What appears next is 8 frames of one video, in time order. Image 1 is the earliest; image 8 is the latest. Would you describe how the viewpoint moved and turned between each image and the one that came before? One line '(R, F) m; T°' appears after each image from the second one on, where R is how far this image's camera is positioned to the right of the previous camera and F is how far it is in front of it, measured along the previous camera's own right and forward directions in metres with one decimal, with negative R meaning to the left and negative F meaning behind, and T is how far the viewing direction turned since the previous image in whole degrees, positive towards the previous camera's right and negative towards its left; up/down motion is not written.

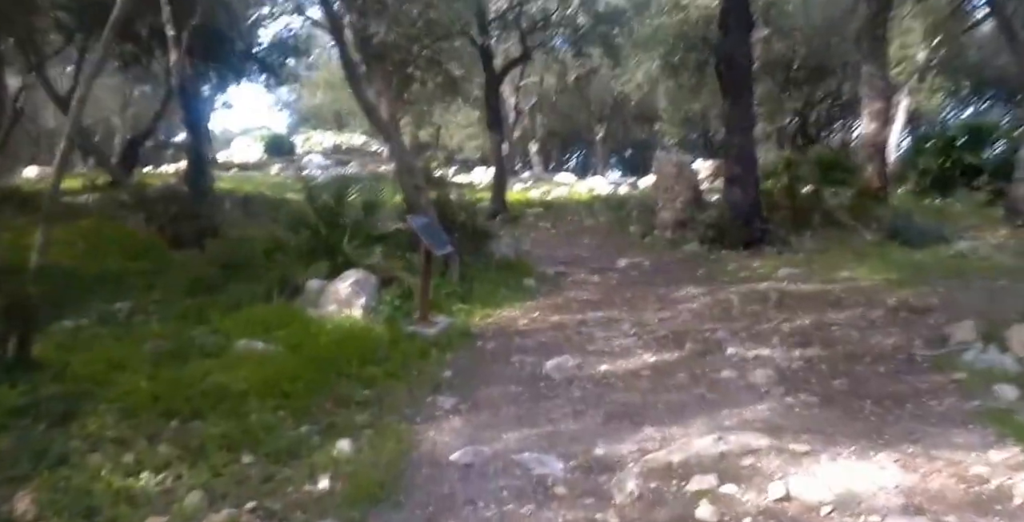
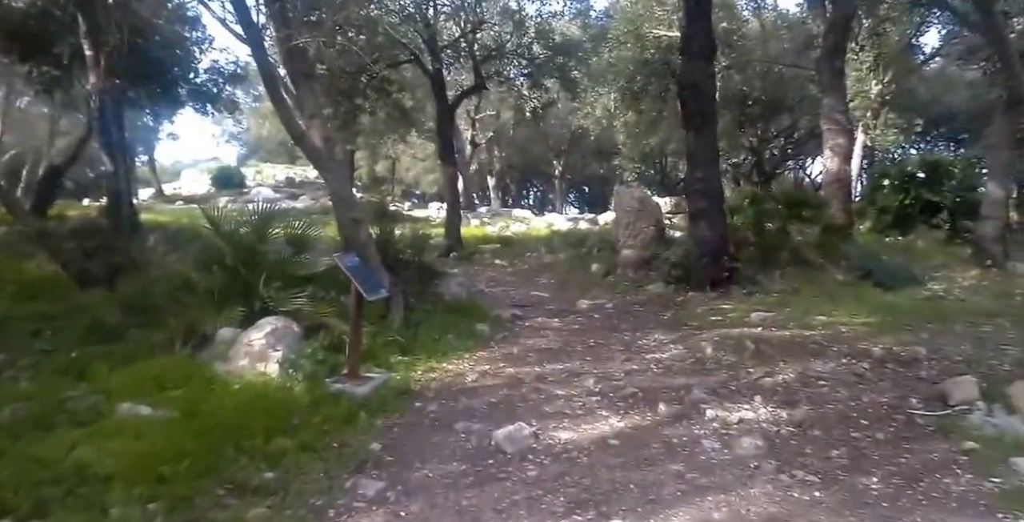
(+0.1, +0.7) m; +3°
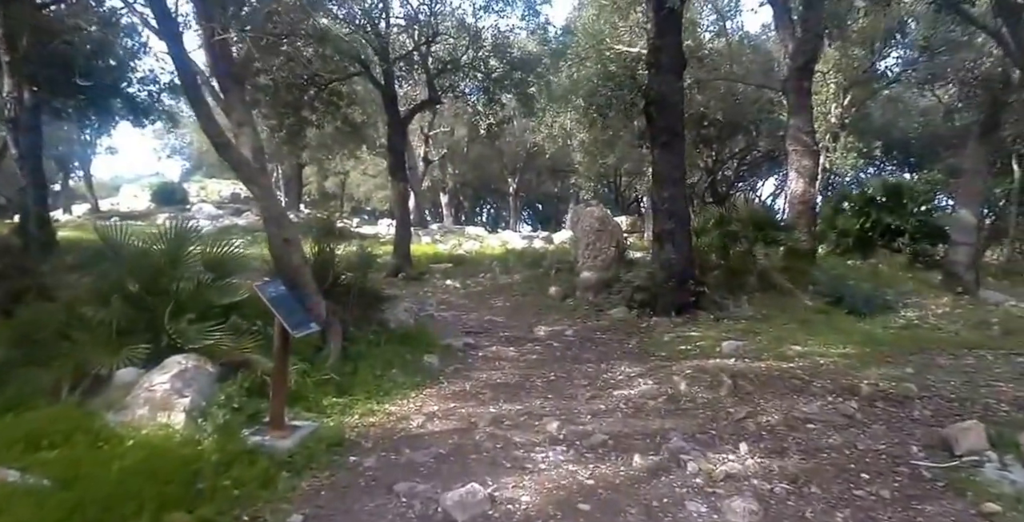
(0.0, +0.6) m; +4°
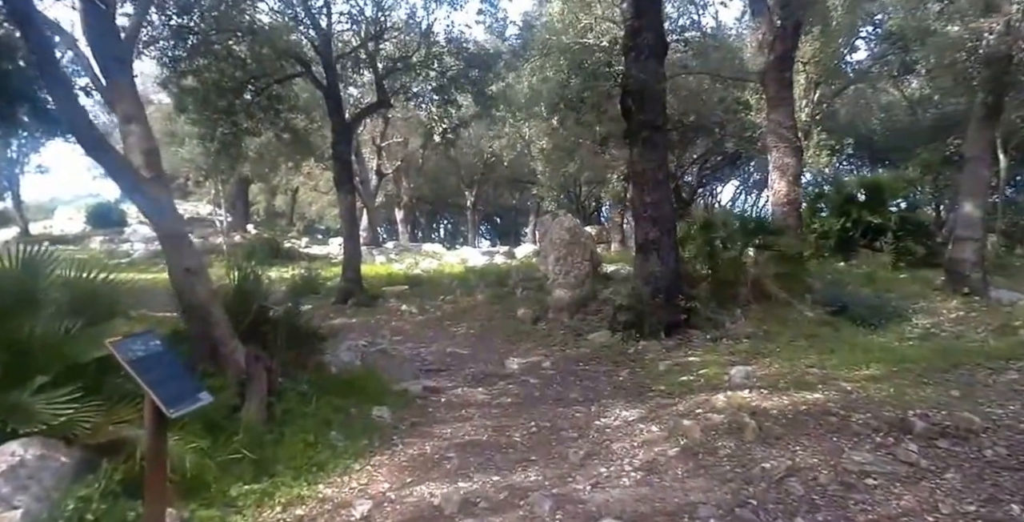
(0.0, +1.1) m; +3°
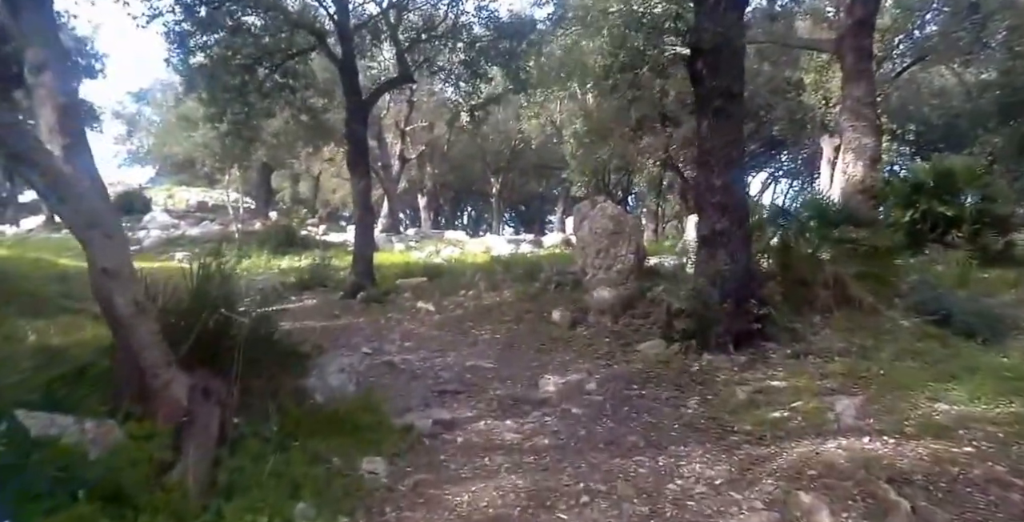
(-0.1, +1.3) m; -2°
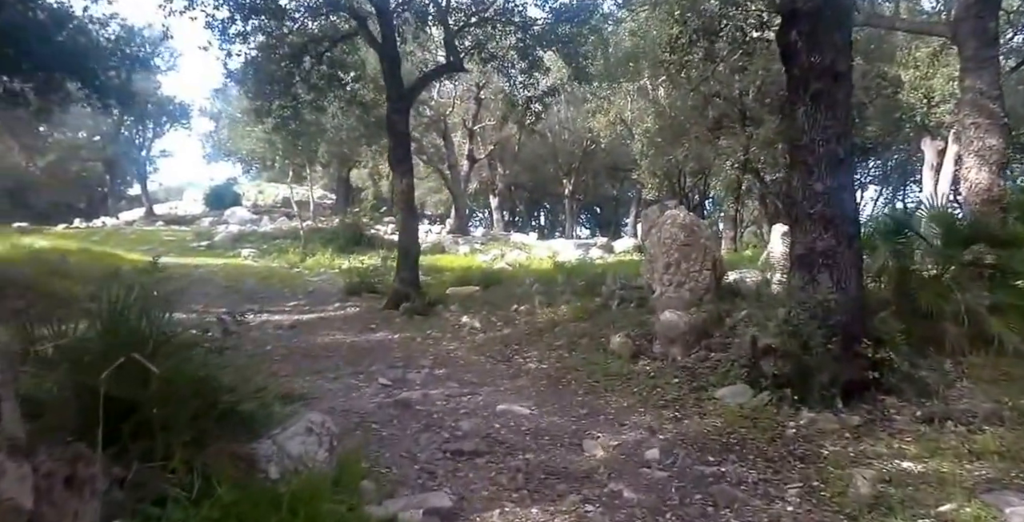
(+0.1, +1.2) m; -5°
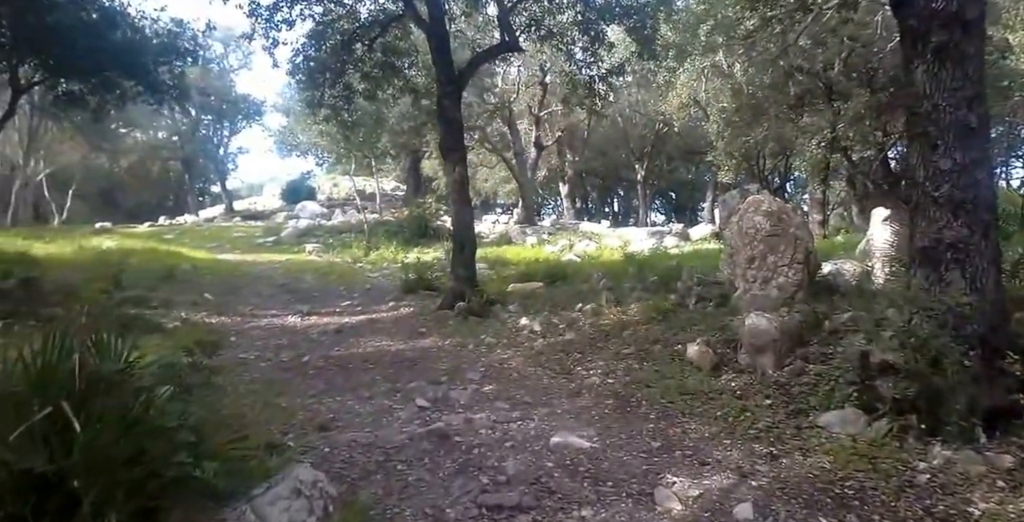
(+0.1, +0.8) m; -6°
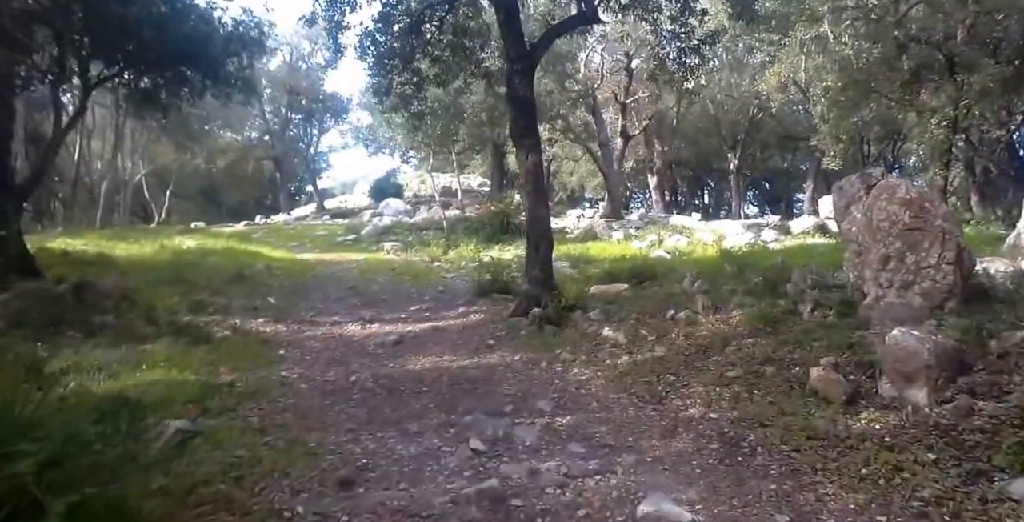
(+0.1, +0.9) m; -7°
